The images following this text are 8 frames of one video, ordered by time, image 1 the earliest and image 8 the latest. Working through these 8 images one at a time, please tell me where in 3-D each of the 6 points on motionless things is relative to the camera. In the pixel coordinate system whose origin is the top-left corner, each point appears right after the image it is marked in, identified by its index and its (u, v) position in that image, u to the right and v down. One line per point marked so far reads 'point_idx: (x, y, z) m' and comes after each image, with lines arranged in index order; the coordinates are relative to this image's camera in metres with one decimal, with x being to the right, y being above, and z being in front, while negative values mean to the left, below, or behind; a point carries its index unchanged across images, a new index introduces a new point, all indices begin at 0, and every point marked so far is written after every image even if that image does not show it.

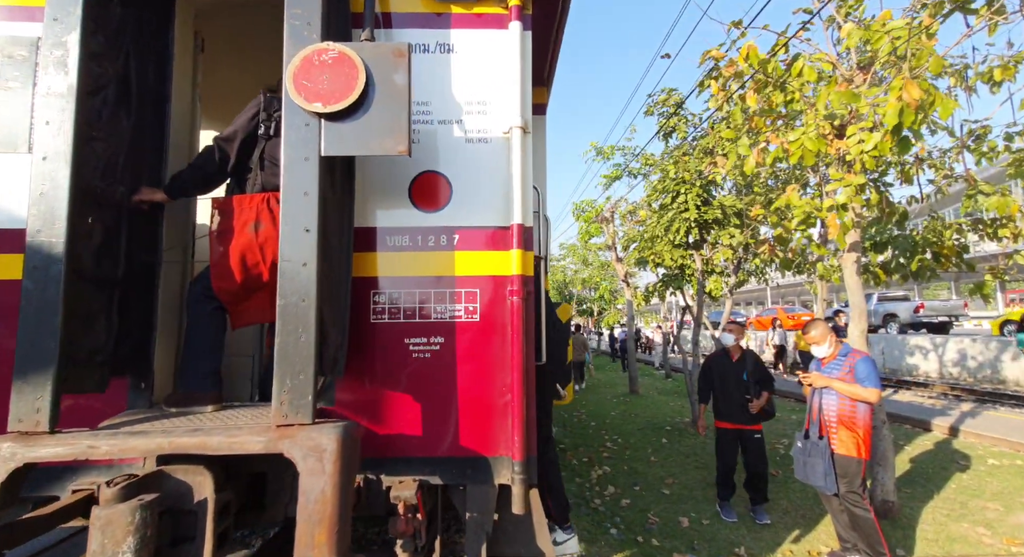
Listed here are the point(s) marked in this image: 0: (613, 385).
0: (+3.2, -3.4, +15.3) m
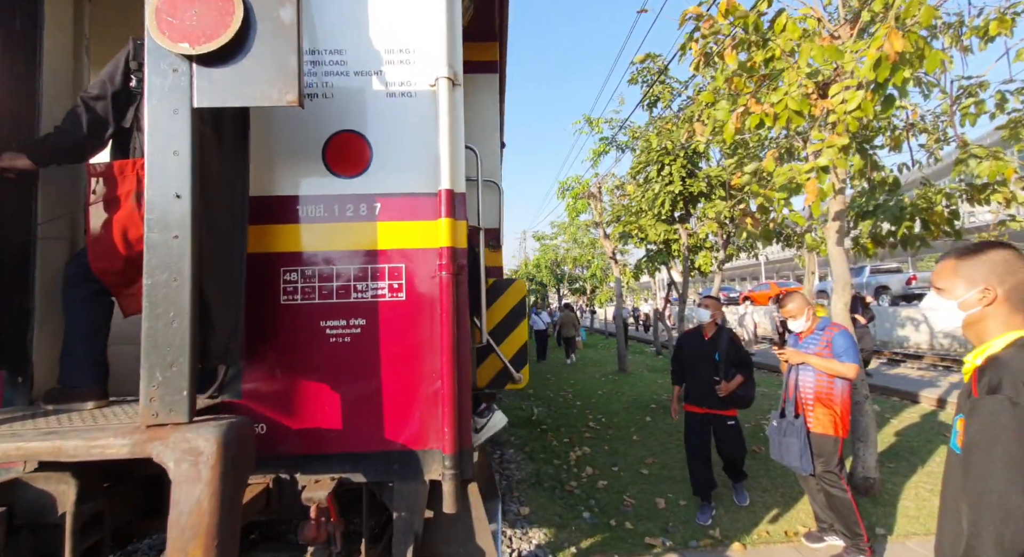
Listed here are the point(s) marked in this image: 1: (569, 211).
0: (+2.9, -2.7, +15.2) m
1: (+1.6, +1.9, +13.2) m
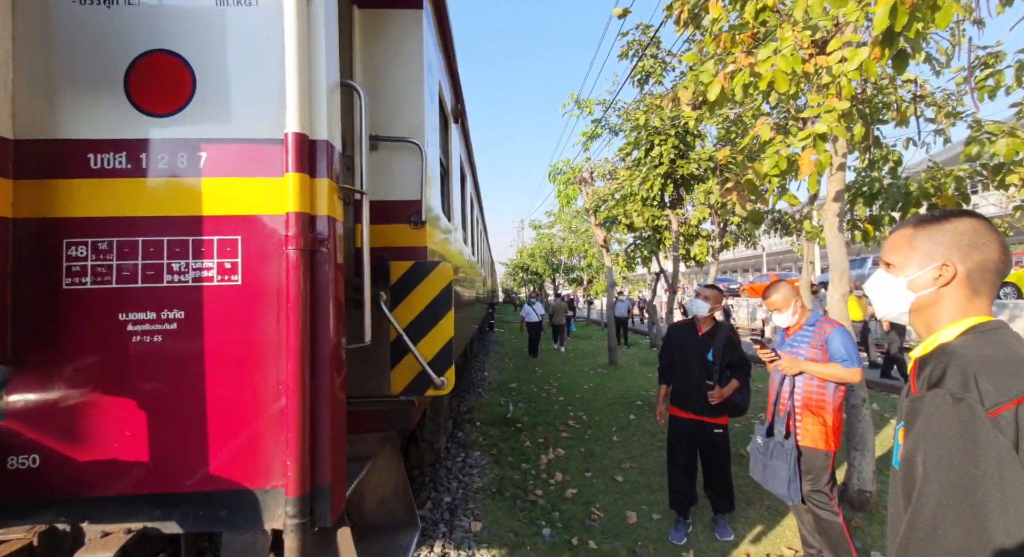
0: (+2.5, -2.3, +14.7) m
1: (+1.3, +2.2, +12.6) m
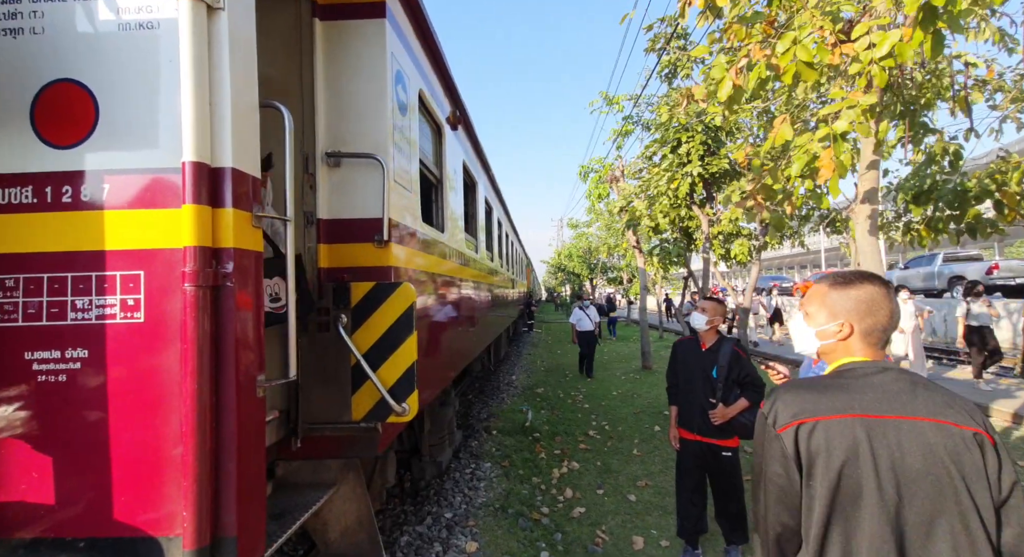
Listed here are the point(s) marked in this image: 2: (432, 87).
0: (+3.5, -2.4, +14.3) m
1: (+2.0, +2.1, +12.3) m
2: (-0.6, +1.3, +3.4) m
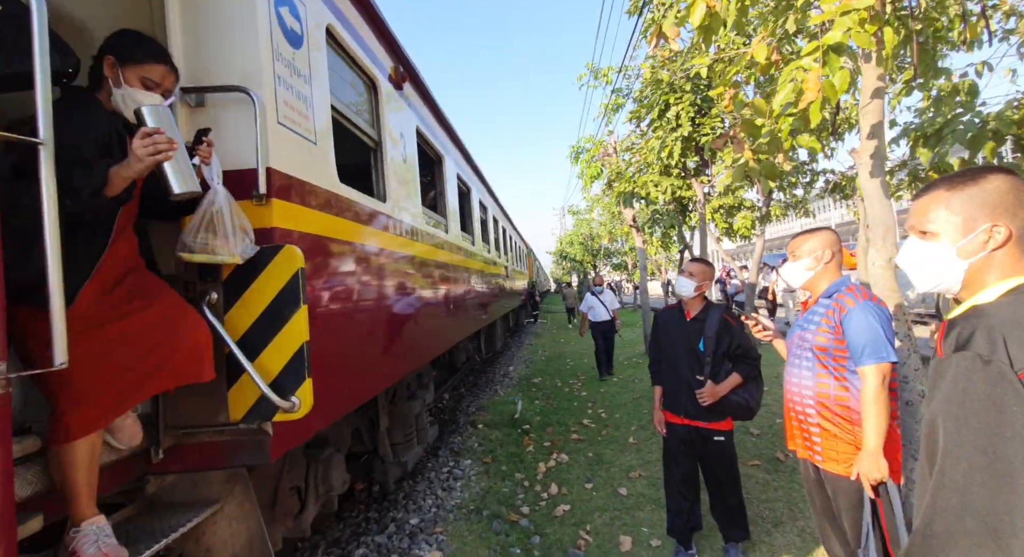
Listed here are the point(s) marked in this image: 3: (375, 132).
0: (+3.4, -1.9, +13.8) m
1: (+1.7, +2.5, +11.8) m
2: (-1.0, +1.5, +2.9) m
3: (-0.9, +1.0, +3.3) m
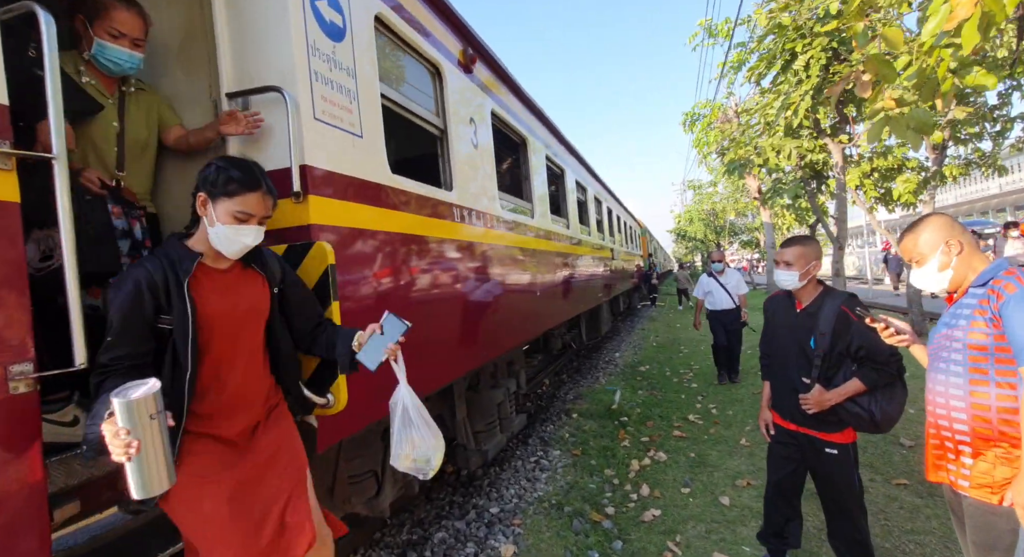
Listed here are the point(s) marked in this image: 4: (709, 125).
0: (+6.4, -1.3, +12.4) m
1: (+4.2, +3.0, +10.8) m
2: (-0.6, +1.6, +2.9) m
3: (-0.5, +1.1, +3.2) m
4: (+4.3, +3.4, +10.5) m
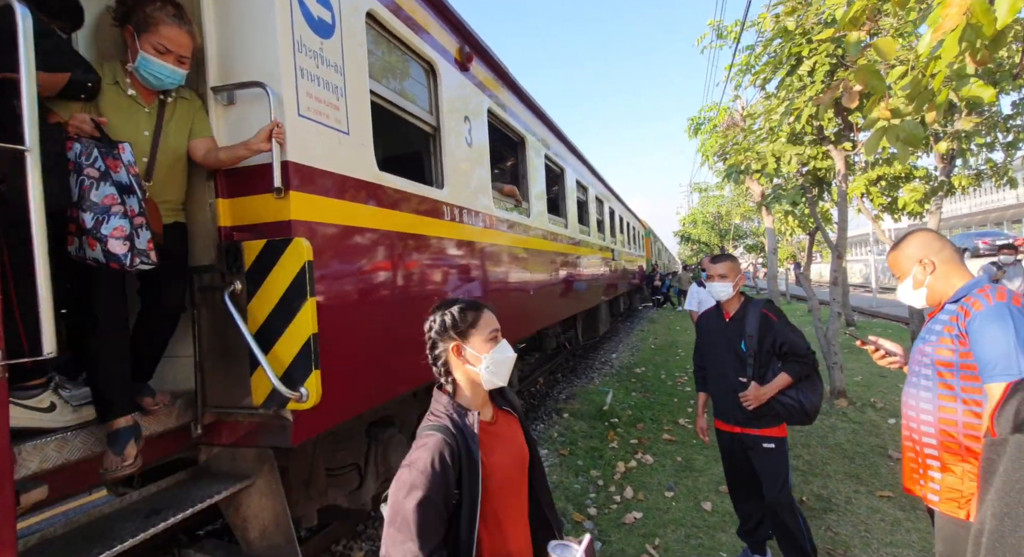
0: (+6.4, -1.5, +12.4) m
1: (+4.2, +2.9, +10.7) m
2: (-0.6, +1.6, +2.9) m
3: (-0.5, +1.1, +3.2) m
4: (+4.4, +3.3, +10.4) m
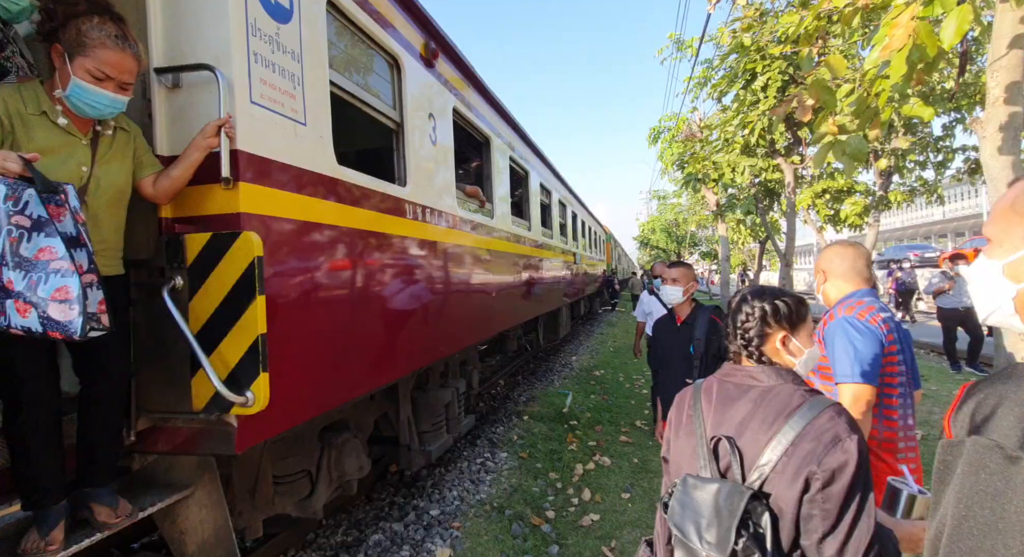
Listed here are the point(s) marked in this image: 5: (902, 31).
0: (+5.3, -1.6, +12.8) m
1: (+3.4, +2.8, +11.0) m
2: (-0.8, +1.6, +2.8) m
3: (-0.7, +1.1, +3.1) m
4: (+3.6, +3.2, +10.7) m
5: (+1.5, +0.9, +1.8) m
